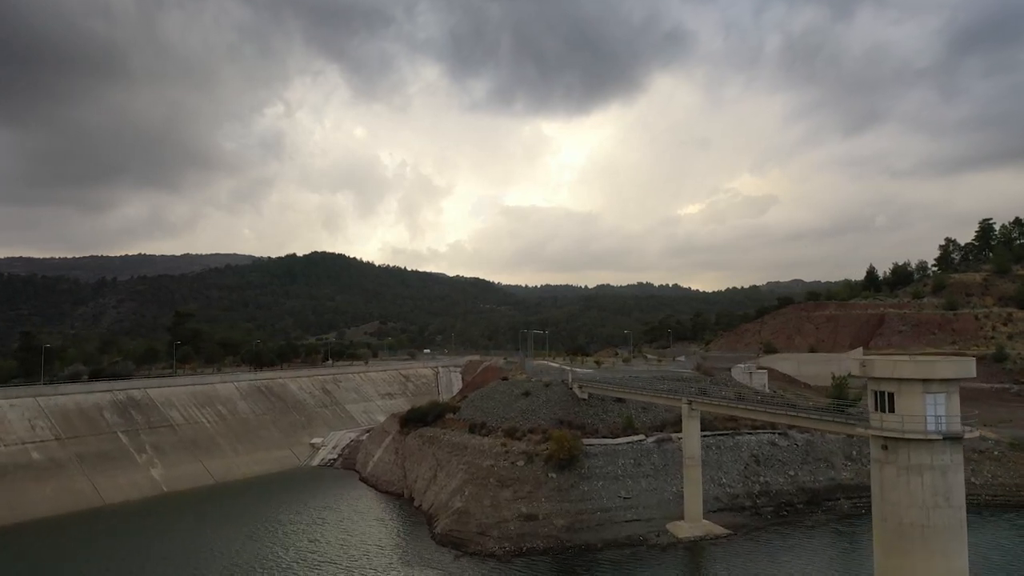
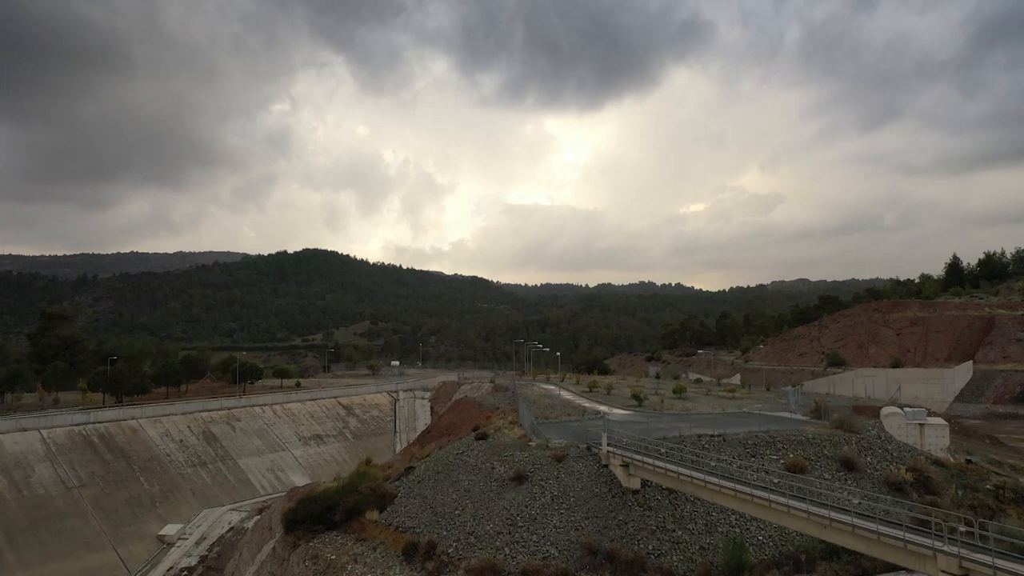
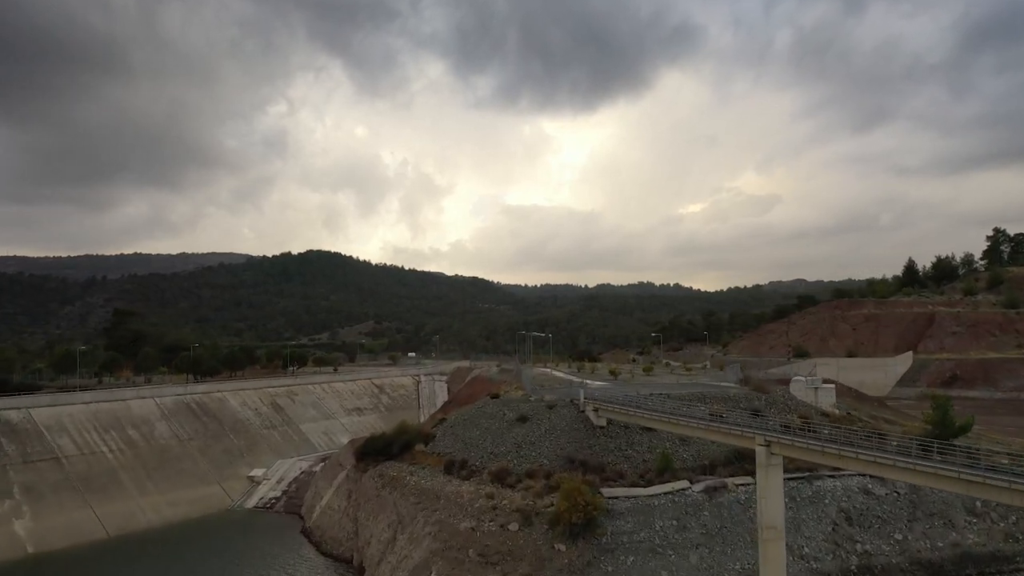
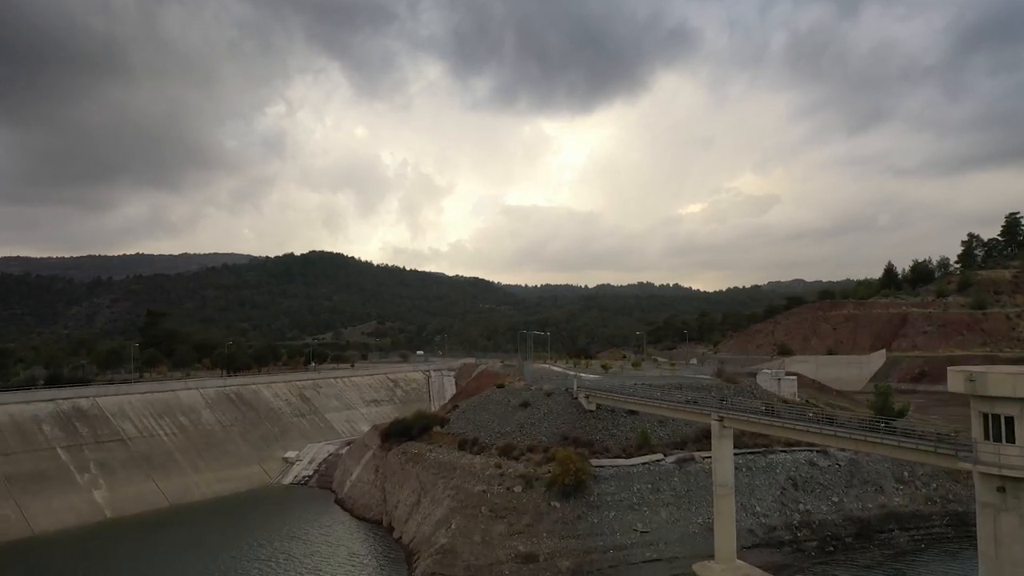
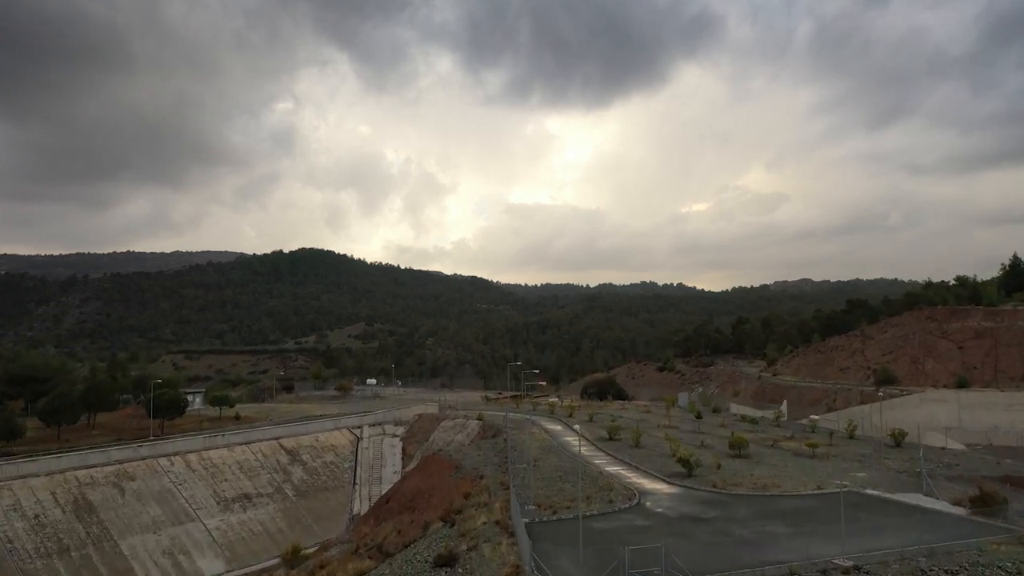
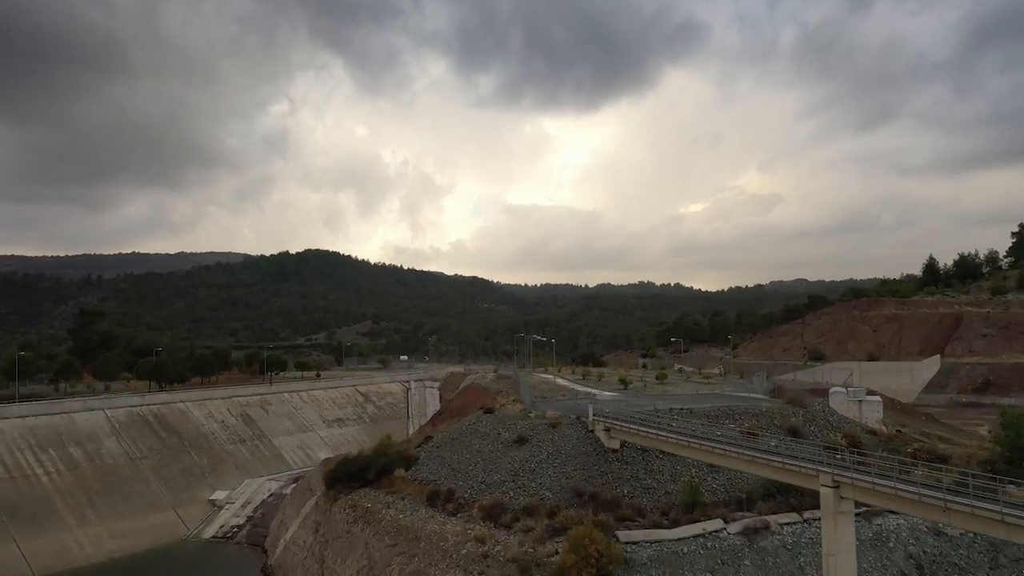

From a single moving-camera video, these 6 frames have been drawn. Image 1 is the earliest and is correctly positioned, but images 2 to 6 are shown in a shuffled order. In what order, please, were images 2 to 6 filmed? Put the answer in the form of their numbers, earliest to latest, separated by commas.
4, 3, 6, 2, 5
